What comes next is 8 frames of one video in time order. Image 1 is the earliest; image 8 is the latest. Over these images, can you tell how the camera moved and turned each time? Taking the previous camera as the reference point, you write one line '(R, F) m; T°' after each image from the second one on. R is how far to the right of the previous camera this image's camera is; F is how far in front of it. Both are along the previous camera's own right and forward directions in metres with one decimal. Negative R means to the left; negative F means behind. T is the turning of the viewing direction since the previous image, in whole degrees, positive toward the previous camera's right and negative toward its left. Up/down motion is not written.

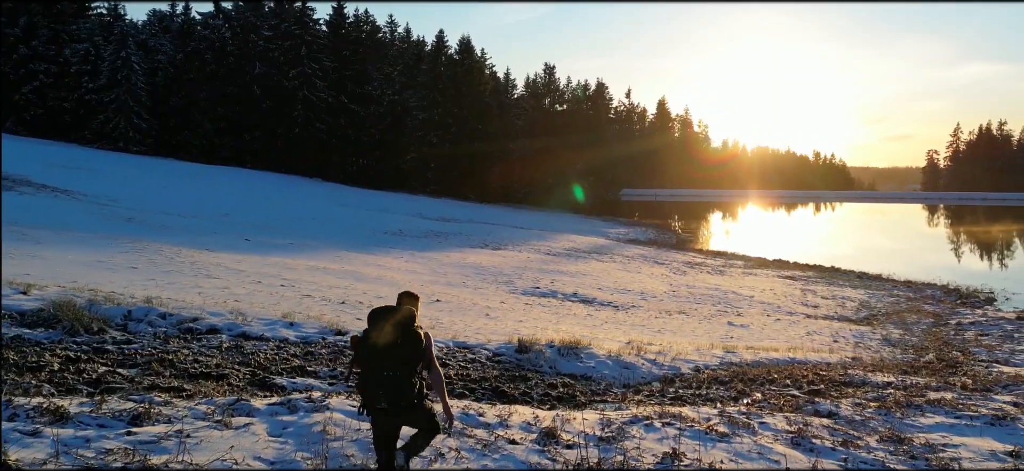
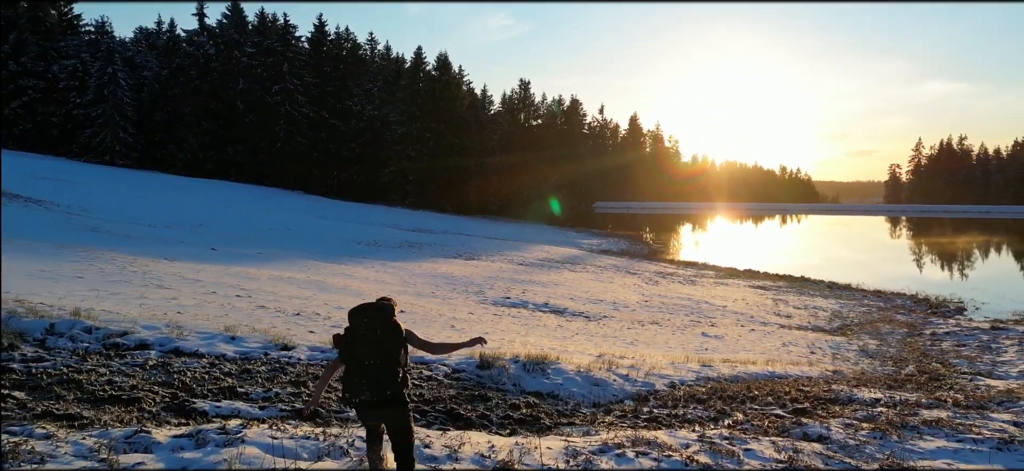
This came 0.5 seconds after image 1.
(+0.1, +0.4) m; +3°
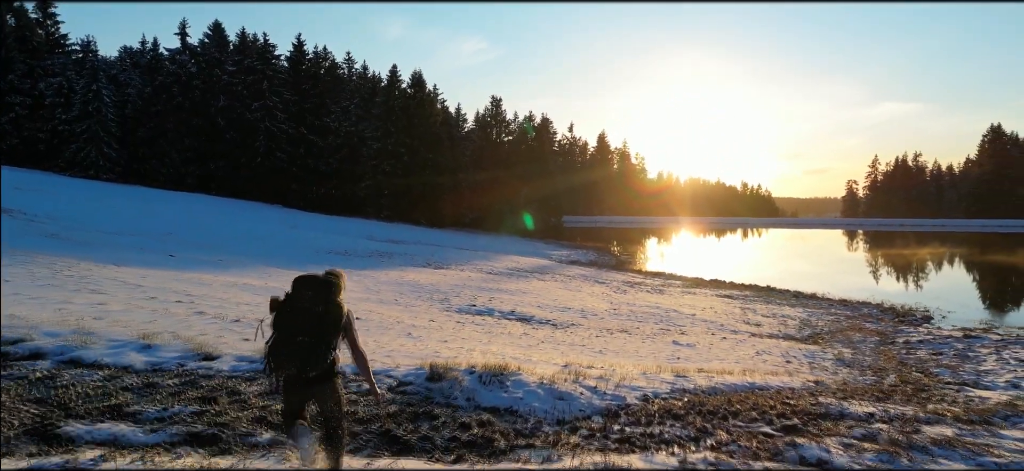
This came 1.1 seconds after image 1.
(+0.1, +0.5) m; +3°
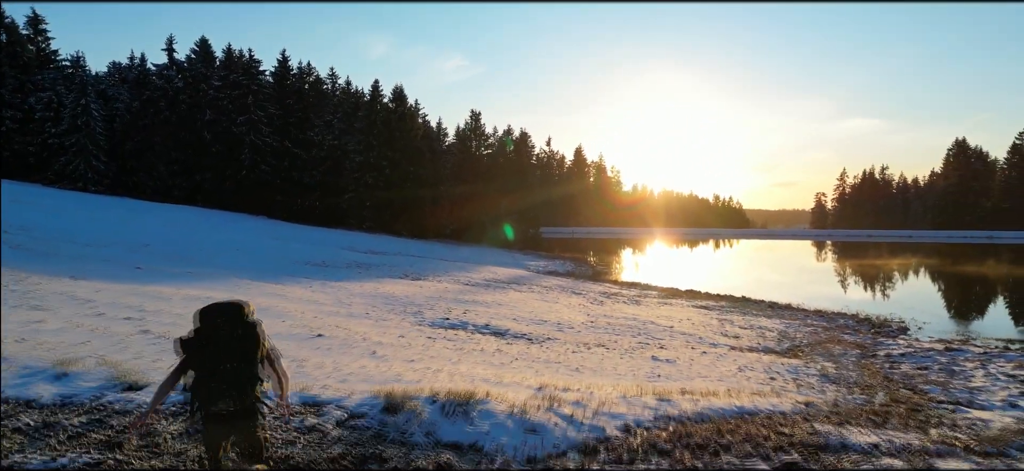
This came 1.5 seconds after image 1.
(+0.1, +0.4) m; +2°
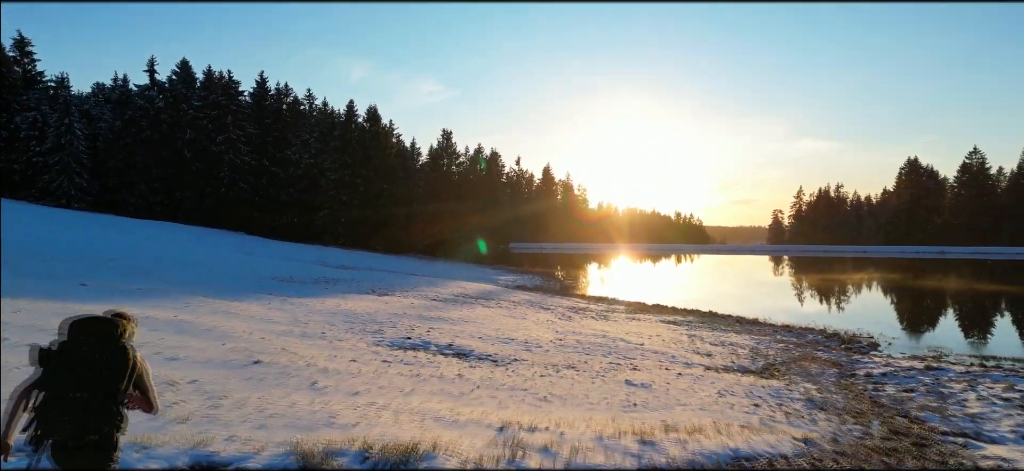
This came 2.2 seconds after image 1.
(+0.1, +0.7) m; +3°
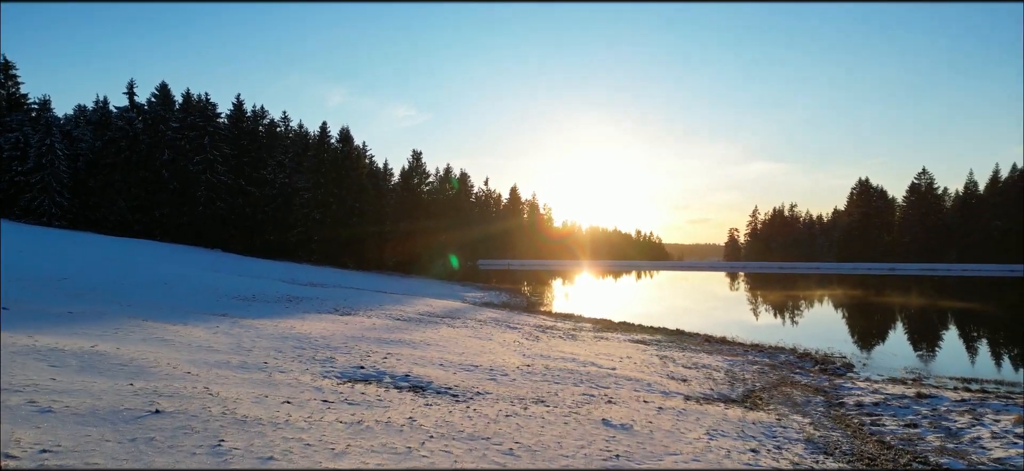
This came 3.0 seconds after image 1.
(0.0, +1.0) m; +4°
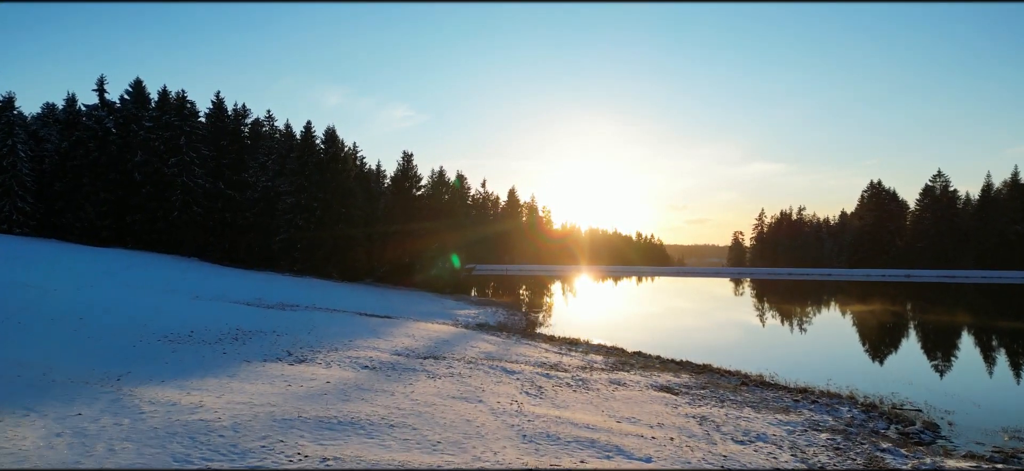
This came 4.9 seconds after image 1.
(0.0, +3.4) m; 0°
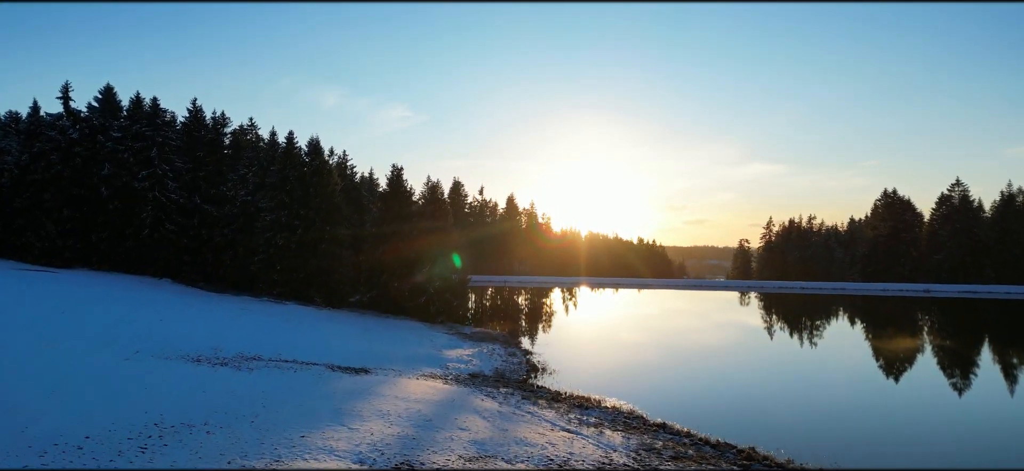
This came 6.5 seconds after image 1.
(0.0, +3.7) m; 0°
